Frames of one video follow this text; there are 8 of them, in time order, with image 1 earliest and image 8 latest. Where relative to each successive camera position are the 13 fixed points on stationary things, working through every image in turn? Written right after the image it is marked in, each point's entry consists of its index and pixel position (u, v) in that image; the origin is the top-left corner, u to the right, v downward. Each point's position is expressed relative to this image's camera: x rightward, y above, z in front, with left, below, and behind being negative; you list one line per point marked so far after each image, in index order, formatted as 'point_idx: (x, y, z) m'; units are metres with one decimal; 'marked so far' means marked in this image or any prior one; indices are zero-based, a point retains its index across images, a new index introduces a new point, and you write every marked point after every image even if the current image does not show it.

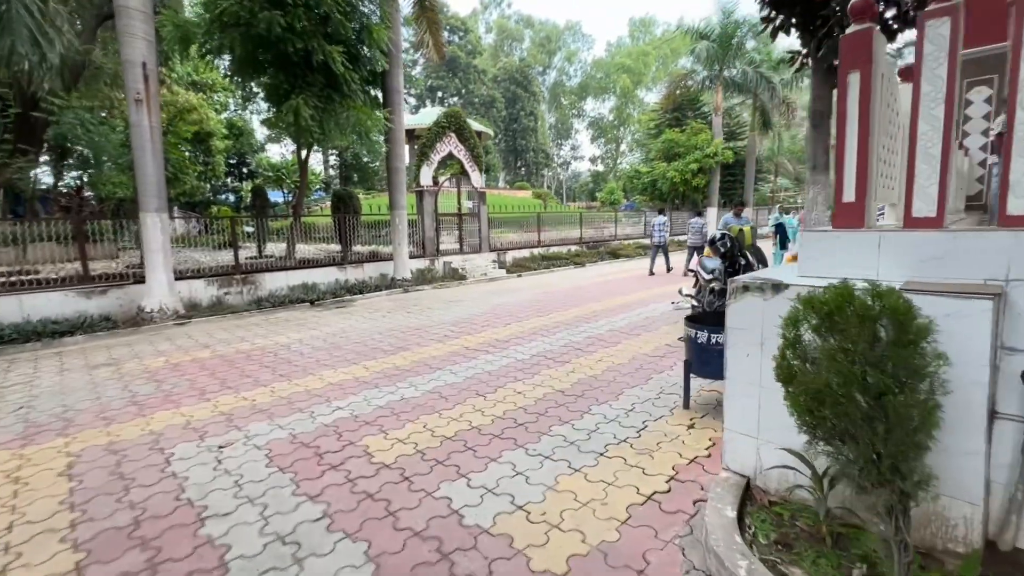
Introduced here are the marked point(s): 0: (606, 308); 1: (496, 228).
0: (+1.6, -0.3, +7.8) m
1: (-0.5, +1.8, +14.3) m
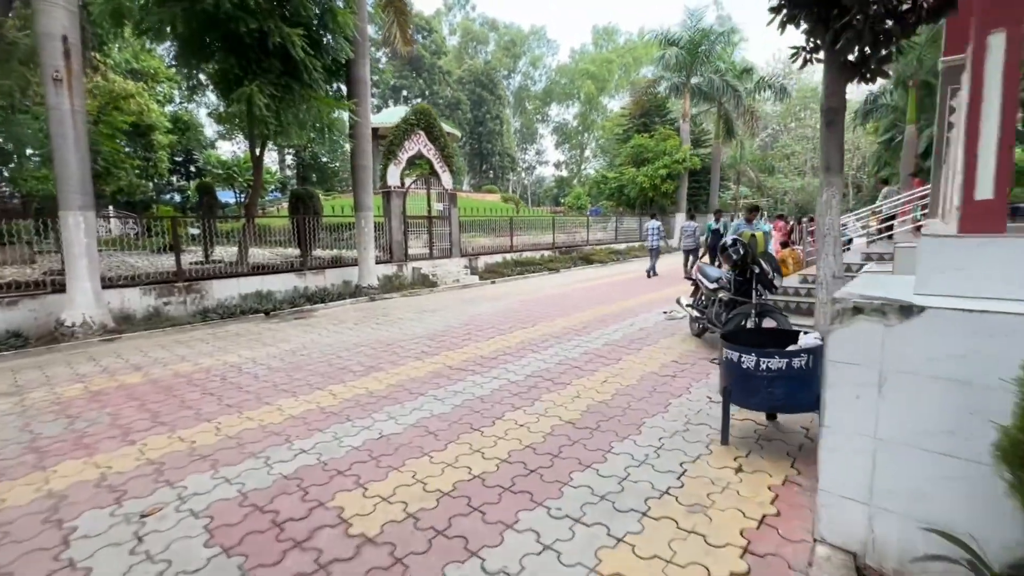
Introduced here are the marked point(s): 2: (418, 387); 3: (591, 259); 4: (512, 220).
0: (+1.3, -0.5, +7.3) m
1: (-1.3, +1.6, +13.6) m
2: (-0.9, -0.9, +4.5) m
3: (+2.8, +1.0, +16.5) m
4: (0.0, +2.2, +15.0) m
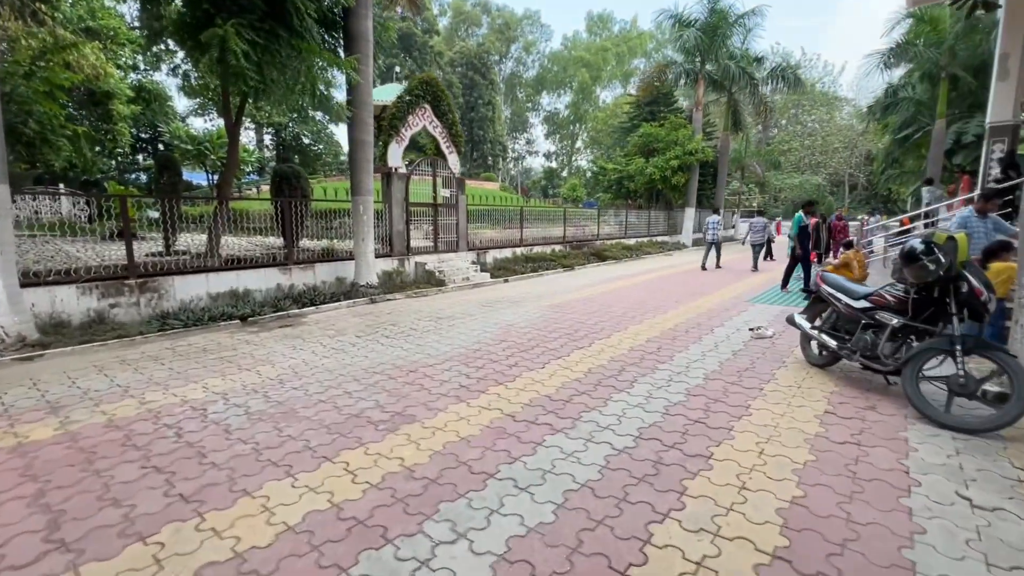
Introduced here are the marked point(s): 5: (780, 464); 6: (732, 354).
0: (+1.8, -0.6, +5.9) m
1: (-0.9, +1.7, +12.1) m
2: (-0.2, -1.1, +3.0) m
3: (+3.0, +1.0, +15.2) m
4: (+0.3, +2.2, +13.5) m
5: (+1.6, -1.0, +2.7) m
6: (+2.3, -0.7, +4.9) m
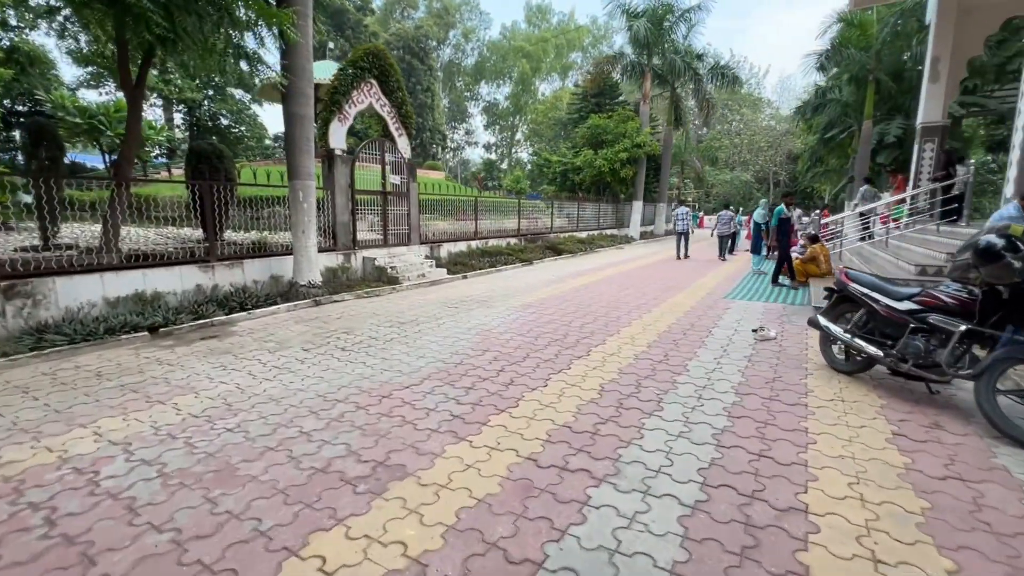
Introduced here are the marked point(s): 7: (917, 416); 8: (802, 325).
0: (+1.6, -0.5, +5.3) m
1: (-2.0, +1.7, +11.0) m
2: (0.0, -1.1, +2.2) m
3: (+1.5, +1.2, +14.6) m
4: (-1.0, +2.3, +12.6) m
5: (+1.8, -1.0, +2.2) m
6: (+2.2, -0.7, +4.4) m
7: (+2.7, -0.9, +3.2) m
8: (+3.5, -0.5, +5.8) m
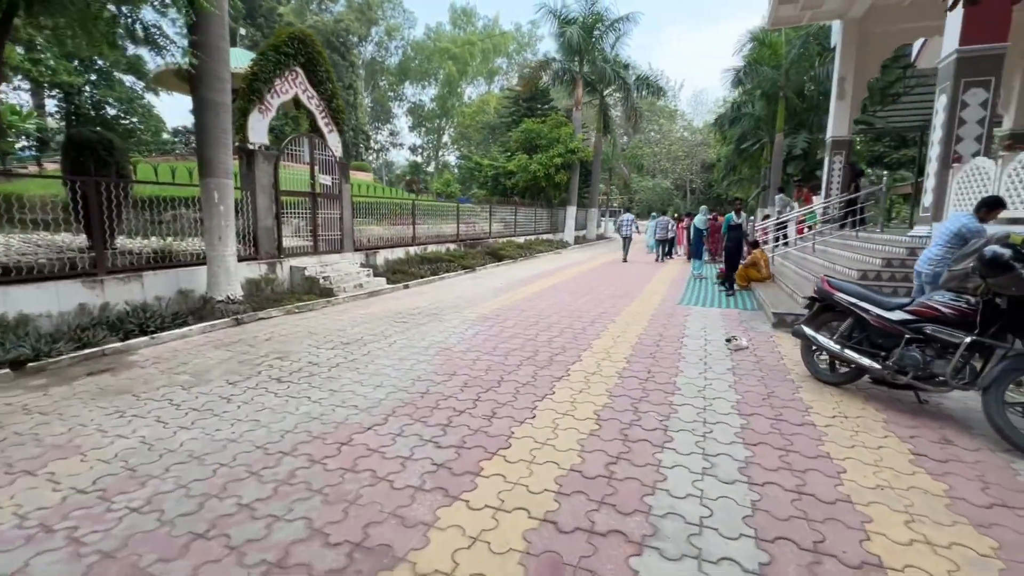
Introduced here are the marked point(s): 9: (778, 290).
0: (+1.3, -0.7, +5.0) m
1: (-3.2, +1.5, +10.1) m
2: (+0.1, -1.2, +1.7) m
3: (-0.3, +1.0, +14.2) m
4: (-2.5, +2.1, +11.9) m
5: (+1.9, -1.1, +1.9) m
6: (+2.0, -0.8, +4.2) m
7: (+2.7, -0.9, +3.1) m
8: (+3.1, -0.5, +5.7) m
9: (+4.5, -0.1, +8.0) m
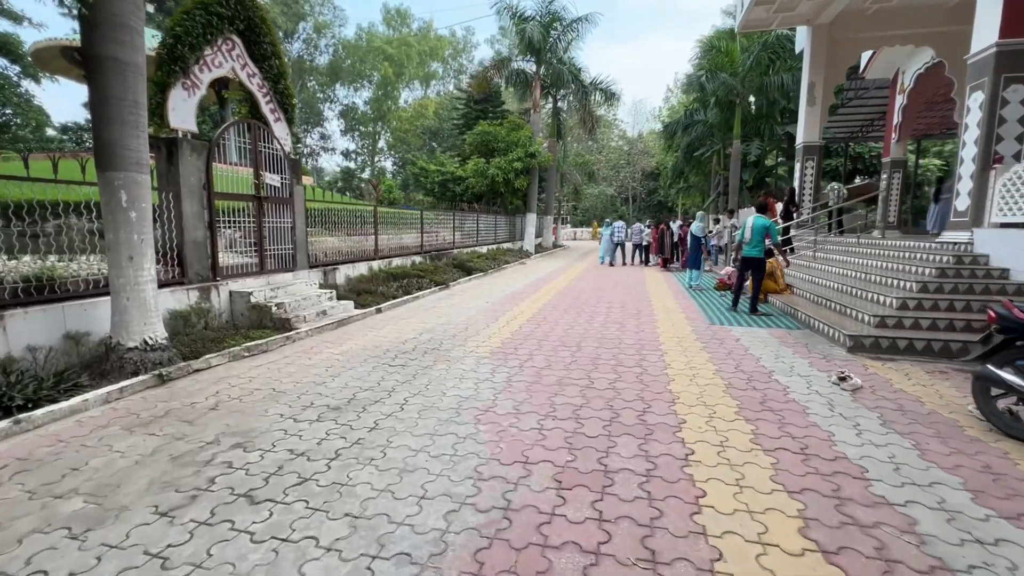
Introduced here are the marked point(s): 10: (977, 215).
0: (+1.8, -0.9, +3.8) m
1: (-3.5, +1.1, +8.3) m
2: (+1.1, -1.4, +0.3) m
3: (-1.1, +0.5, +12.8) m
4: (-2.9, +1.6, +10.1) m
5: (+2.8, -1.3, +0.8) m
6: (+2.6, -1.0, +3.1) m
7: (+3.4, -1.1, +2.1) m
8: (+3.4, -0.7, +4.8) m
9: (+4.6, -0.3, +7.3) m
10: (+6.5, +1.0, +6.6) m
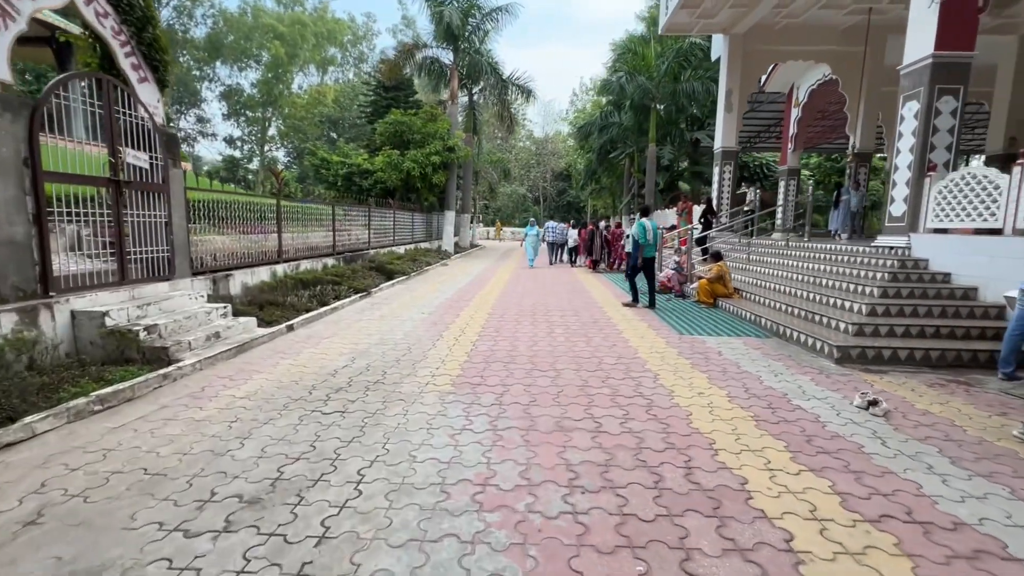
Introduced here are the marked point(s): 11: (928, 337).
0: (+1.7, -1.0, +3.2) m
1: (-4.3, +0.9, +6.5) m
2: (+1.7, -1.5, -0.4) m
3: (-2.9, +0.4, +11.4) m
4: (-4.2, +1.5, +8.4) m
5: (+3.3, -1.4, +0.5) m
6: (+2.6, -1.1, +2.7) m
7: (+3.7, -1.2, +1.8) m
8: (+3.2, -0.8, +4.5) m
9: (+3.8, -0.3, +7.1) m
10: (+5.8, +1.0, +6.8) m
11: (+4.8, -0.6, +5.5) m
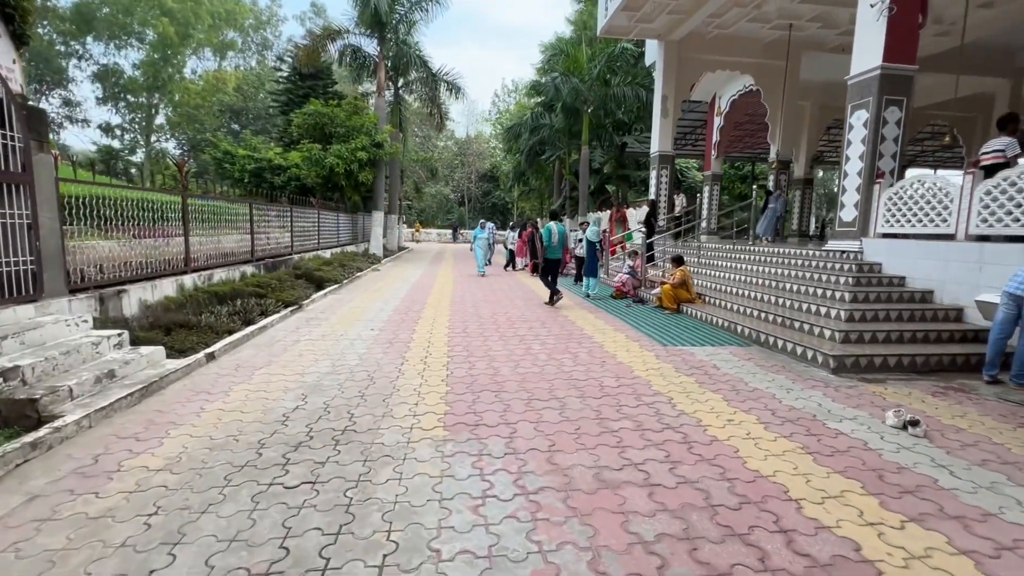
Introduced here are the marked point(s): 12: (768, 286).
0: (+1.9, -1.1, +2.8) m
1: (-4.7, +0.7, +5.1) m
2: (+2.5, -1.6, -0.7) m
3: (-4.1, +0.2, +10.1) m
4: (-4.8, +1.3, +7.0) m
5: (+4.0, -1.4, +0.4) m
6: (+2.9, -1.1, +2.4) m
7: (+4.1, -1.2, +1.8) m
8: (+3.1, -0.9, +4.3) m
9: (+3.2, -0.4, +7.0) m
10: (+5.2, +0.9, +7.1) m
11: (+4.5, -0.6, +5.5) m
12: (+4.0, 0.0, +7.4) m
